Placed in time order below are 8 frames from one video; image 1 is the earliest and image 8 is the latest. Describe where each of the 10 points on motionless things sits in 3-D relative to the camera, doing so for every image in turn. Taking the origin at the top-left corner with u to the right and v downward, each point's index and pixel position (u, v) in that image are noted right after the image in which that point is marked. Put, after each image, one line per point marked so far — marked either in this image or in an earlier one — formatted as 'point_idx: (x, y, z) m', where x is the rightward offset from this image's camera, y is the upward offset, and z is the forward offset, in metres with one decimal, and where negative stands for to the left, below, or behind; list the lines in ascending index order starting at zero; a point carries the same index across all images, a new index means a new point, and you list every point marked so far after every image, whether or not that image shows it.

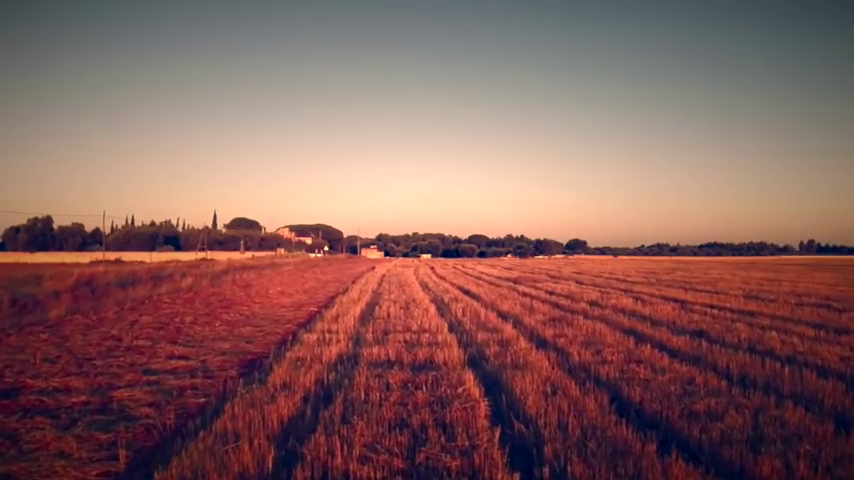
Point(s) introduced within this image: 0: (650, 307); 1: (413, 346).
0: (+7.2, -2.2, +18.5) m
1: (-0.3, -2.0, +11.1) m
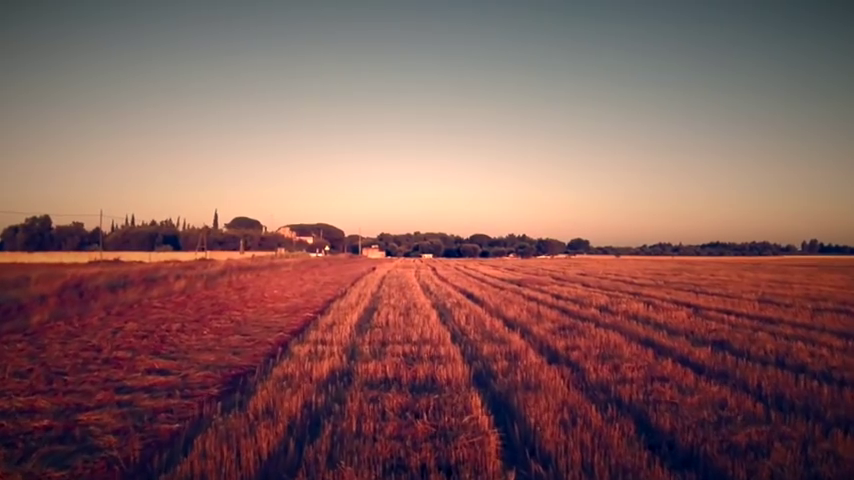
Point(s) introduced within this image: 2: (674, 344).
0: (+7.2, -2.2, +17.6) m
1: (-0.3, -2.1, +10.1) m
2: (+5.4, -2.3, +12.5) m
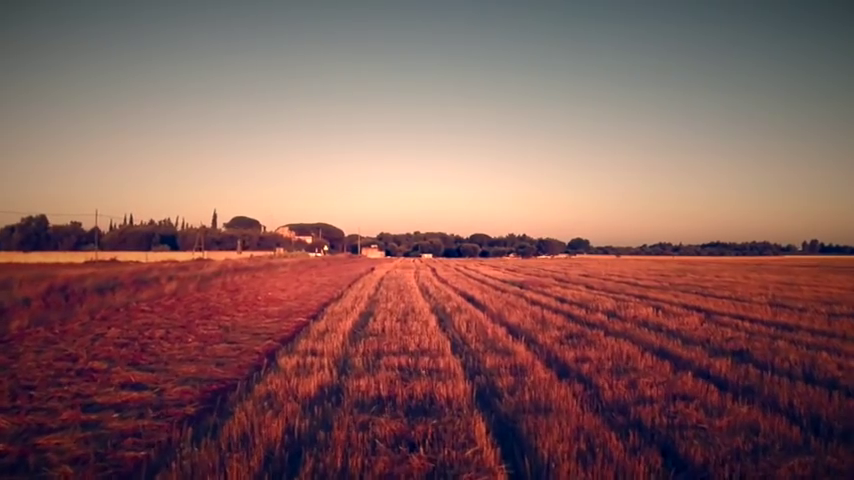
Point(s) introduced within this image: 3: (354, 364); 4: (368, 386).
0: (+7.2, -2.3, +16.7) m
1: (-0.3, -2.2, +9.2) m
2: (+5.3, -2.3, +11.6) m
3: (-1.3, -2.1, +10.0) m
4: (-0.9, -2.1, +8.4) m
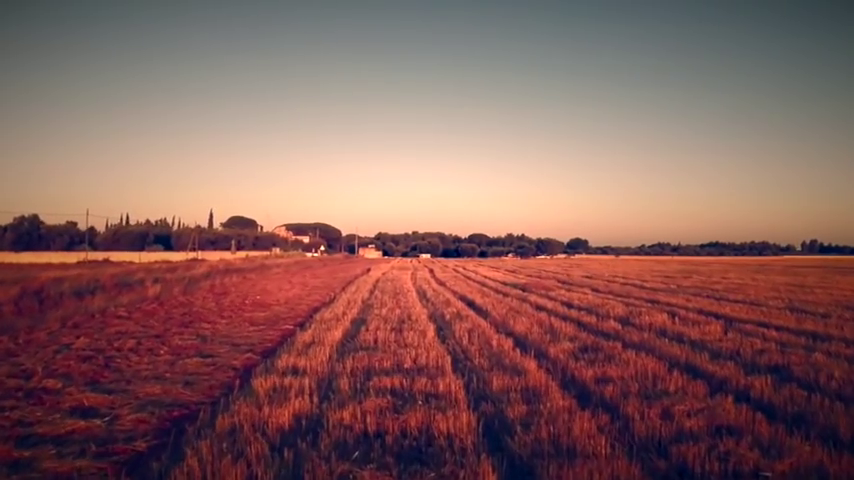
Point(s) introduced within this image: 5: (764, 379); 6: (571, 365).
0: (+7.1, -2.3, +15.3) m
1: (-0.3, -2.2, +7.9) m
2: (+5.3, -2.4, +10.2) m
3: (-1.3, -2.2, +8.6) m
4: (-0.9, -2.2, +7.0) m
5: (+5.9, -2.4, +10.1) m
6: (+2.5, -2.2, +9.8) m
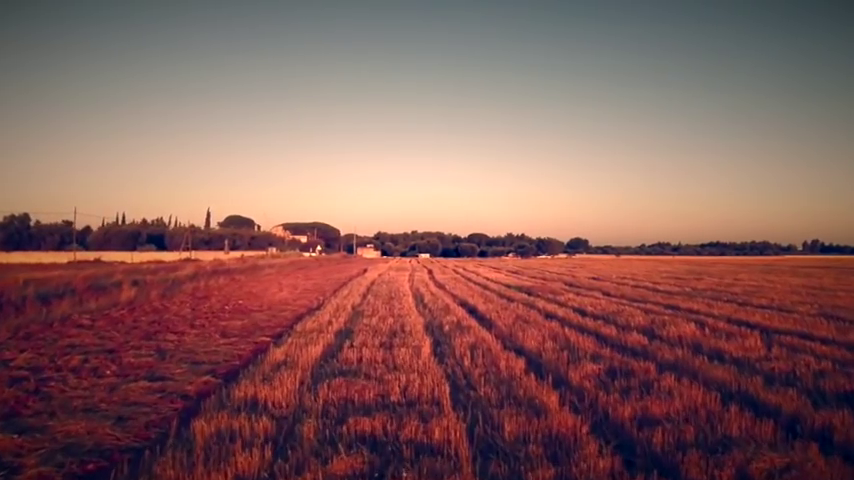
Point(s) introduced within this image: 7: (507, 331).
0: (+7.0, -2.3, +13.3) m
1: (-0.4, -2.2, +5.8) m
2: (+5.2, -2.4, +8.2) m
3: (-1.4, -2.2, +6.5) m
4: (-1.0, -2.2, +5.0) m
5: (+5.8, -2.4, +8.0) m
6: (+2.4, -2.2, +7.8) m
7: (+1.9, -2.2, +13.6) m
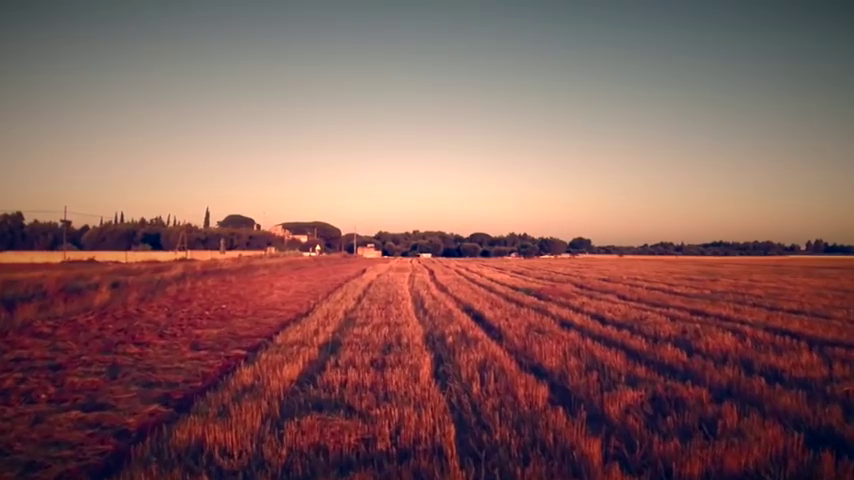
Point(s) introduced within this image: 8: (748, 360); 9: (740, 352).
0: (+7.0, -2.3, +11.3) m
1: (-0.4, -2.2, +3.9) m
2: (+5.2, -2.3, +6.2) m
3: (-1.4, -2.1, +4.6) m
4: (-1.0, -2.1, +3.0) m
5: (+5.8, -2.4, +6.1) m
6: (+2.3, -2.1, +5.8) m
7: (+1.9, -2.1, +11.7) m
8: (+6.2, -2.3, +11.1) m
9: (+6.4, -2.3, +11.7) m
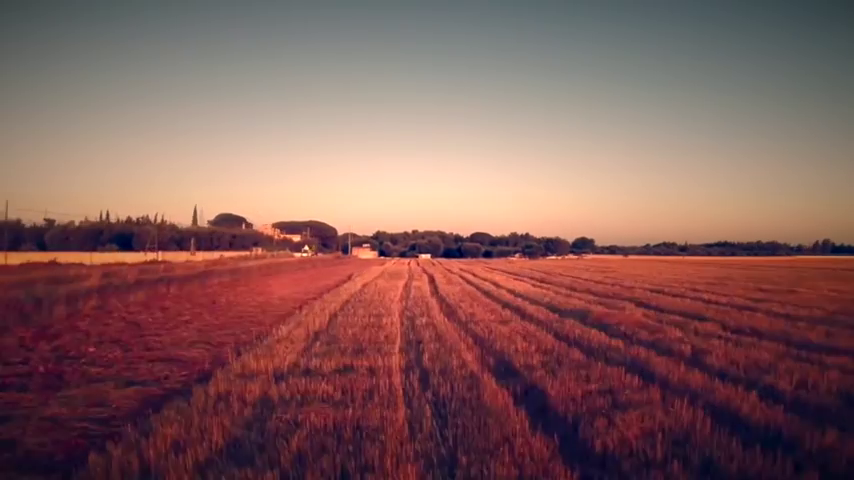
0: (+7.0, -2.3, +2.9) m
1: (-0.4, -2.2, -4.5) m
2: (+5.2, -2.3, -2.2) m
3: (-1.4, -2.1, -3.8) m
4: (-1.0, -2.1, -5.4) m
5: (+5.8, -2.4, -2.3) m
6: (+2.4, -2.1, -2.6) m
7: (+1.9, -2.1, +3.3) m
8: (+6.2, -2.3, +2.7) m
9: (+6.4, -2.3, +3.3) m
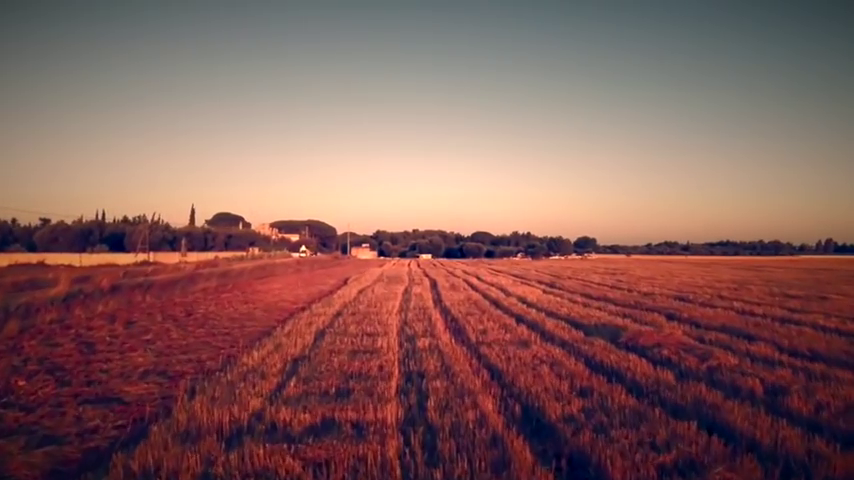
0: (+7.1, -2.4, +0.5) m
1: (-0.3, -2.3, -7.0) m
2: (+5.3, -2.5, -4.6) m
3: (-1.3, -2.3, -6.3) m
4: (-0.9, -2.3, -7.8) m
5: (+5.9, -2.6, -4.8) m
6: (+2.5, -2.3, -5.0) m
7: (+2.0, -2.3, +0.9) m
8: (+6.3, -2.4, +0.2) m
9: (+6.5, -2.4, +0.9) m
